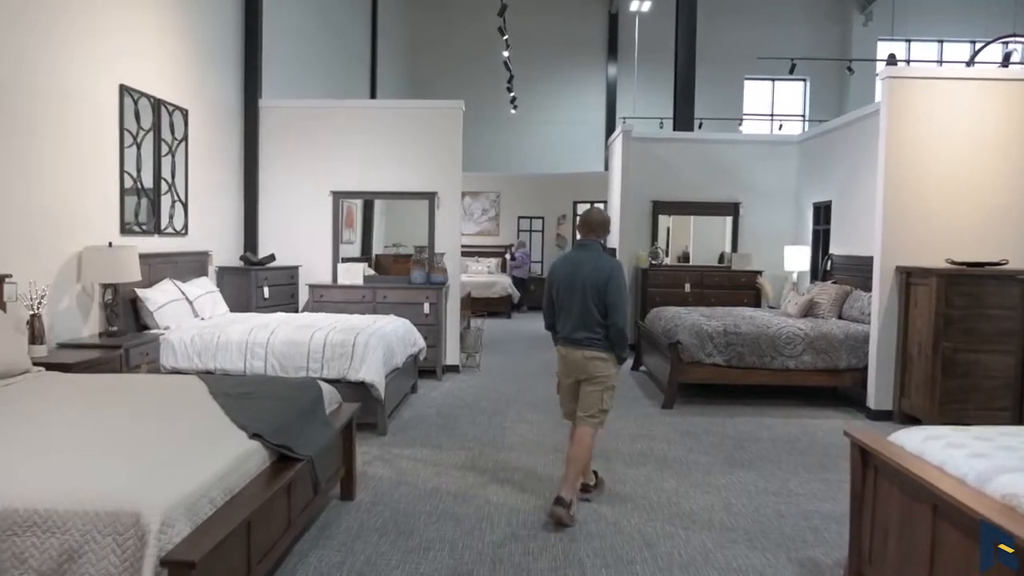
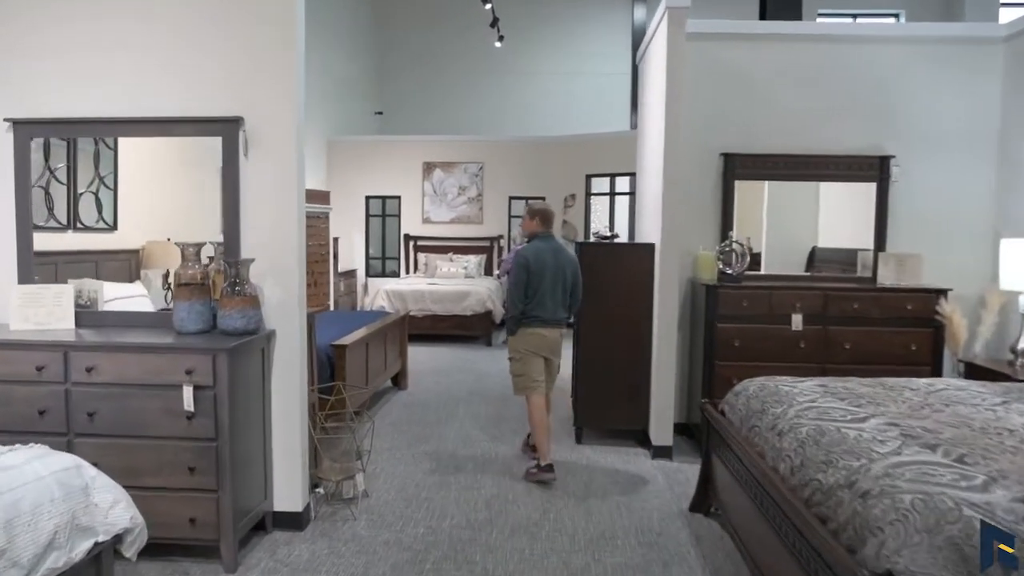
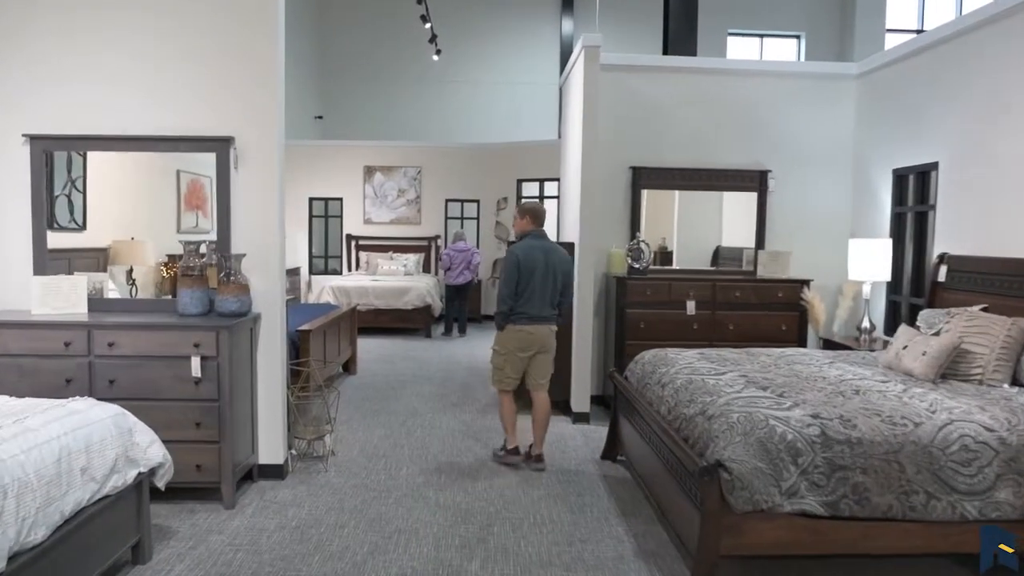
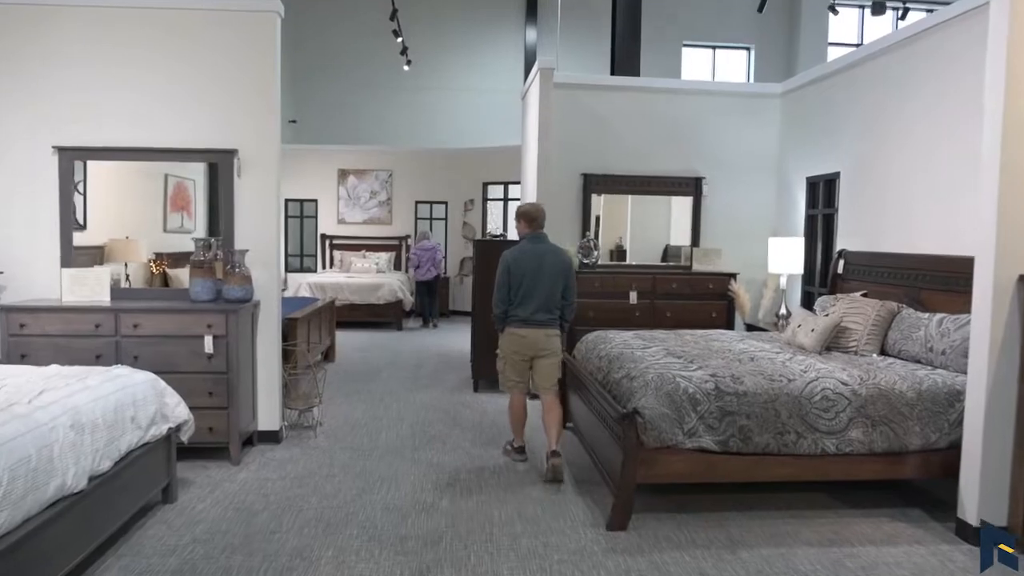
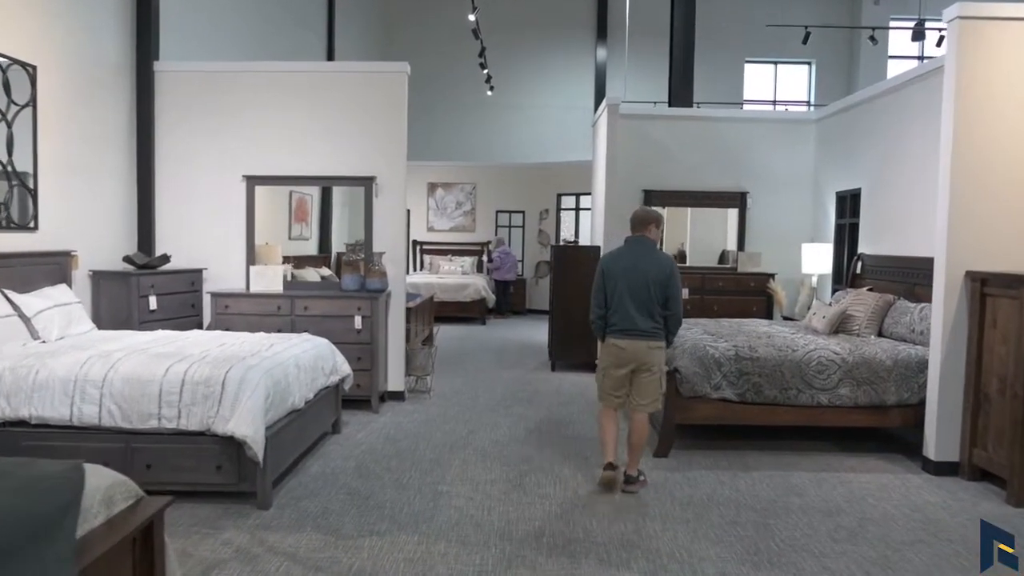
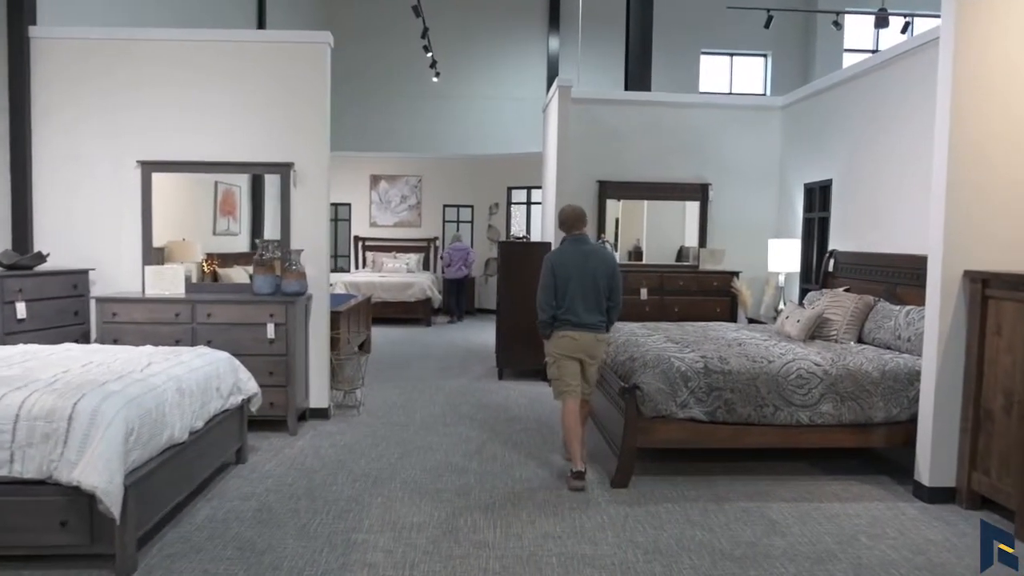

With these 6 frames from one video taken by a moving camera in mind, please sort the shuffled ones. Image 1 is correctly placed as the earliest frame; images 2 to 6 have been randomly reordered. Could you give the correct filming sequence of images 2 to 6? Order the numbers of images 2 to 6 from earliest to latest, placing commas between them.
5, 6, 4, 3, 2
